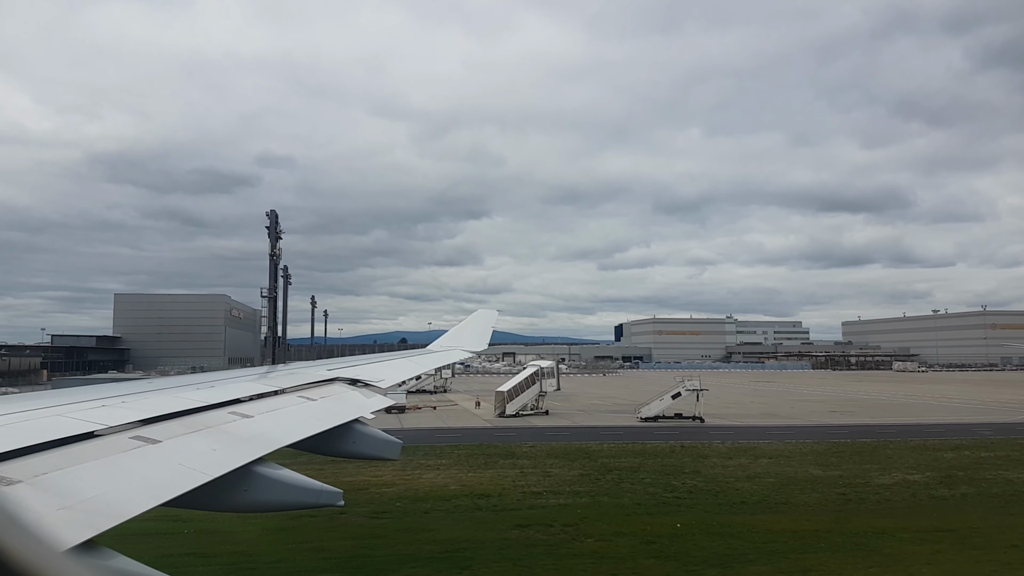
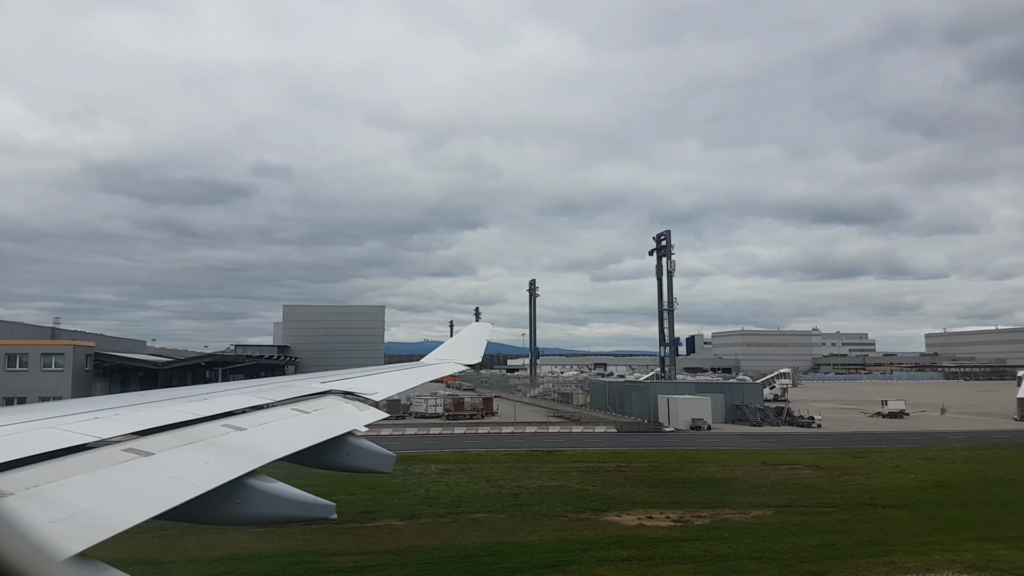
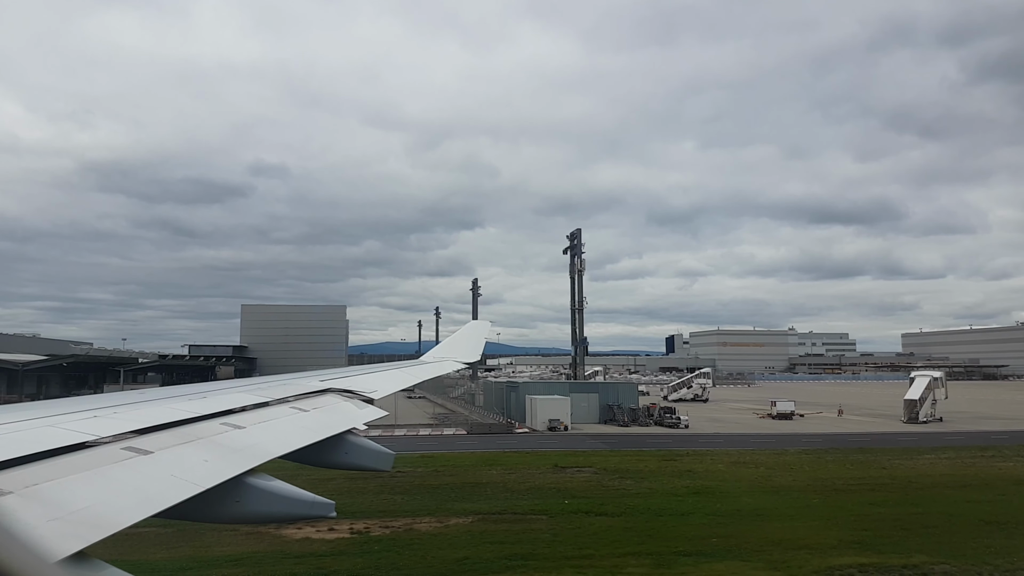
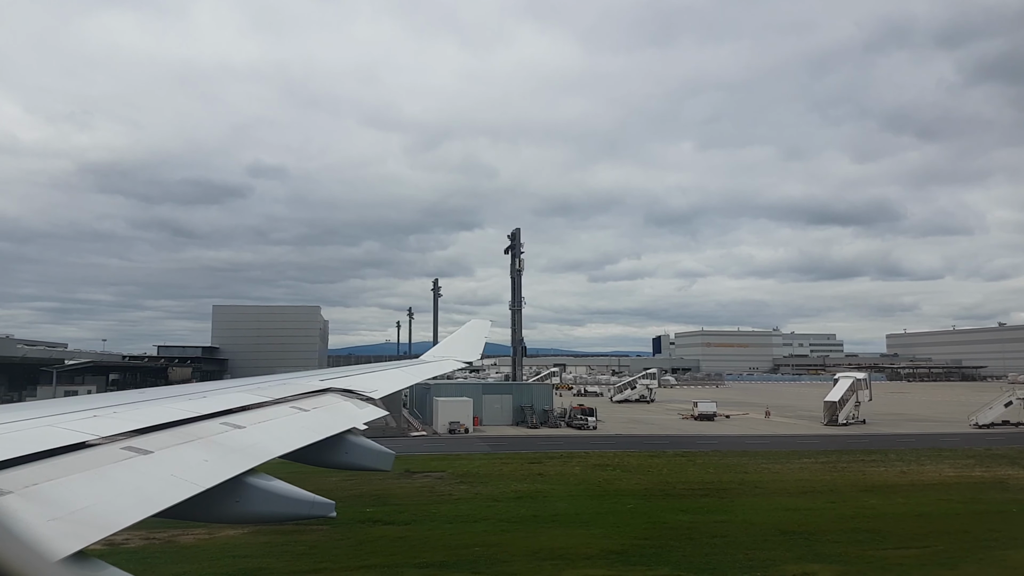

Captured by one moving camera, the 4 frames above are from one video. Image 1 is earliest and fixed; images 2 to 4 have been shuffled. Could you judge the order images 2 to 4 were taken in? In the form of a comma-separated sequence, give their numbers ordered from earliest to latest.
4, 3, 2
